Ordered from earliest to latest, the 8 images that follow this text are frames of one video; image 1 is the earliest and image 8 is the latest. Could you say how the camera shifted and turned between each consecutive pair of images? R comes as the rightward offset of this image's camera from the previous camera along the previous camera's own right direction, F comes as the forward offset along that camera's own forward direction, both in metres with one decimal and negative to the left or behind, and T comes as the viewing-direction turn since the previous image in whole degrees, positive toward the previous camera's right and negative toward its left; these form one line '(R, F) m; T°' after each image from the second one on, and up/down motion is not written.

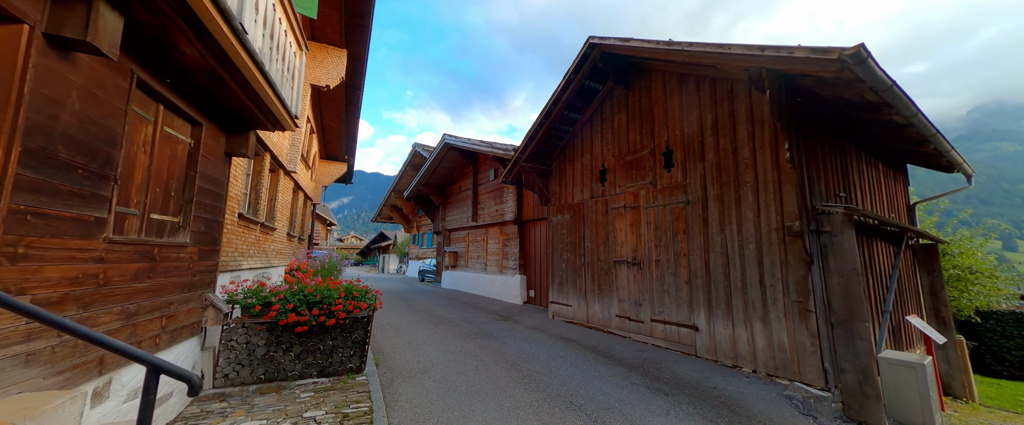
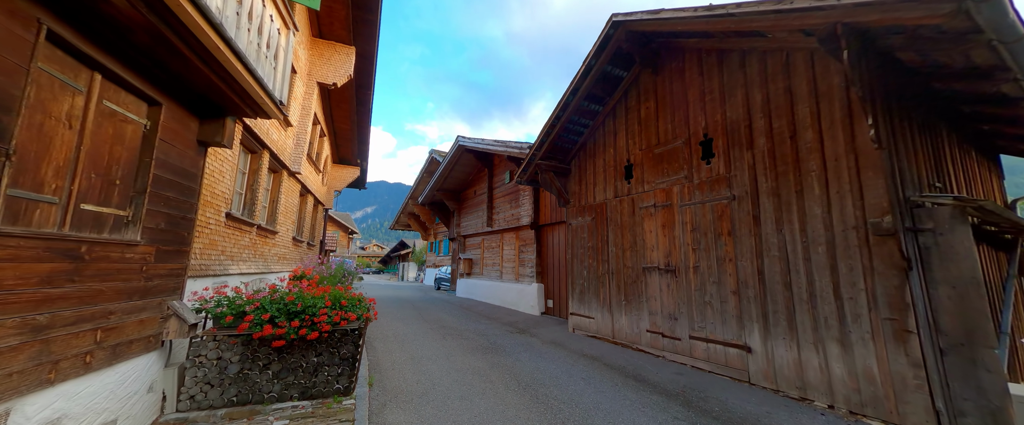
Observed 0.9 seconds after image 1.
(+0.1, +0.7) m; -3°
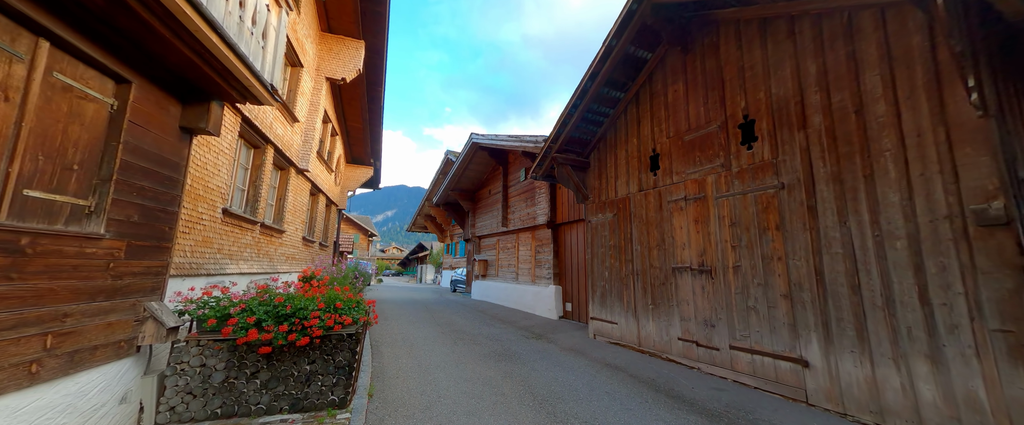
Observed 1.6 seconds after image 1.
(0.0, +0.5) m; -3°
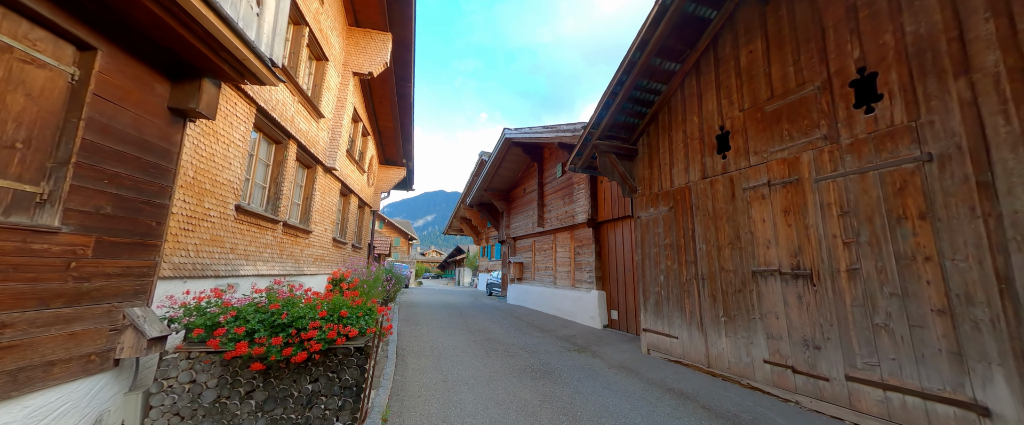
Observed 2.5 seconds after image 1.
(0.0, +0.8) m; -6°
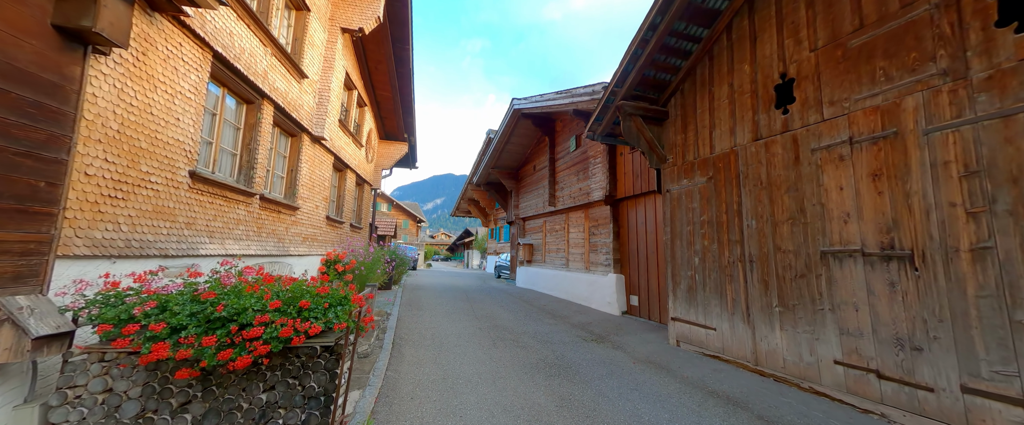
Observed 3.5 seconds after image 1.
(0.0, +0.8) m; -2°
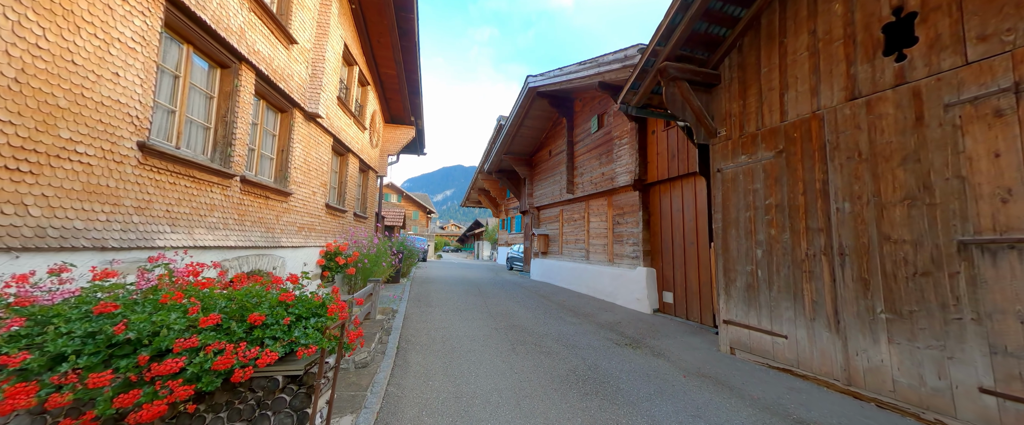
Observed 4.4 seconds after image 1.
(-0.2, +0.8) m; -2°
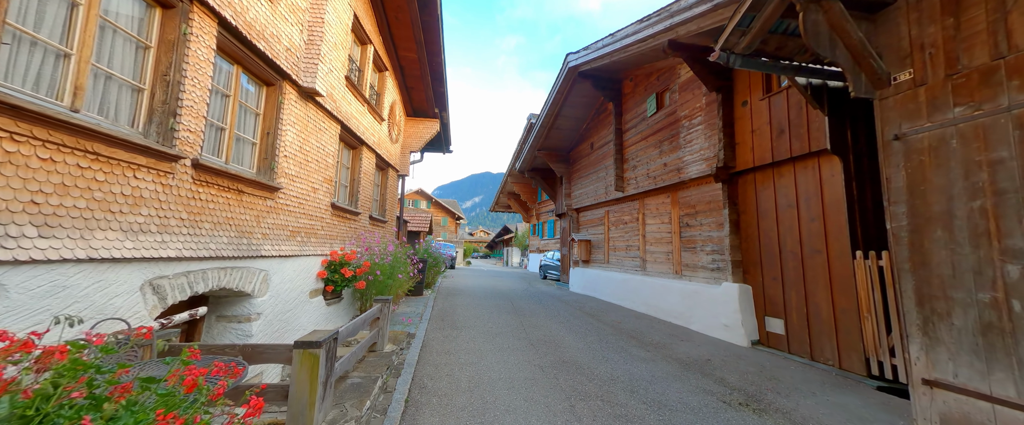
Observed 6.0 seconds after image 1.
(-0.3, +1.4) m; -5°
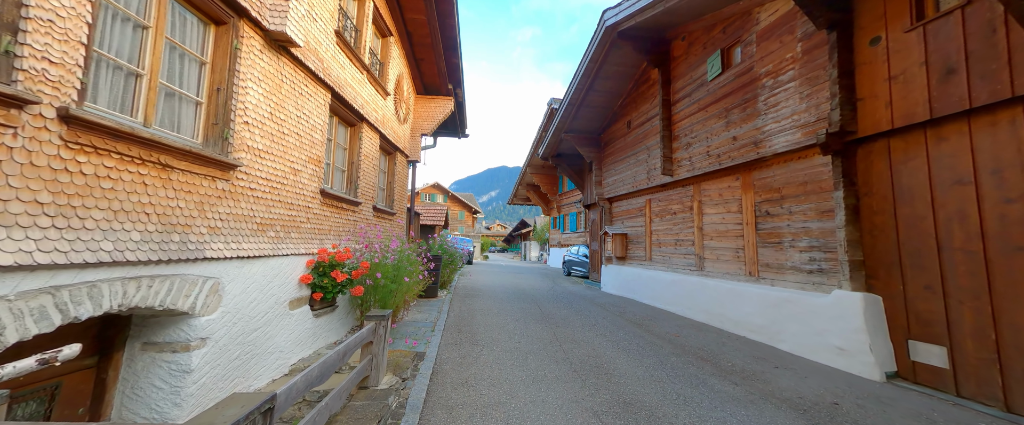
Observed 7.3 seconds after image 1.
(-0.2, +1.2) m; -3°
